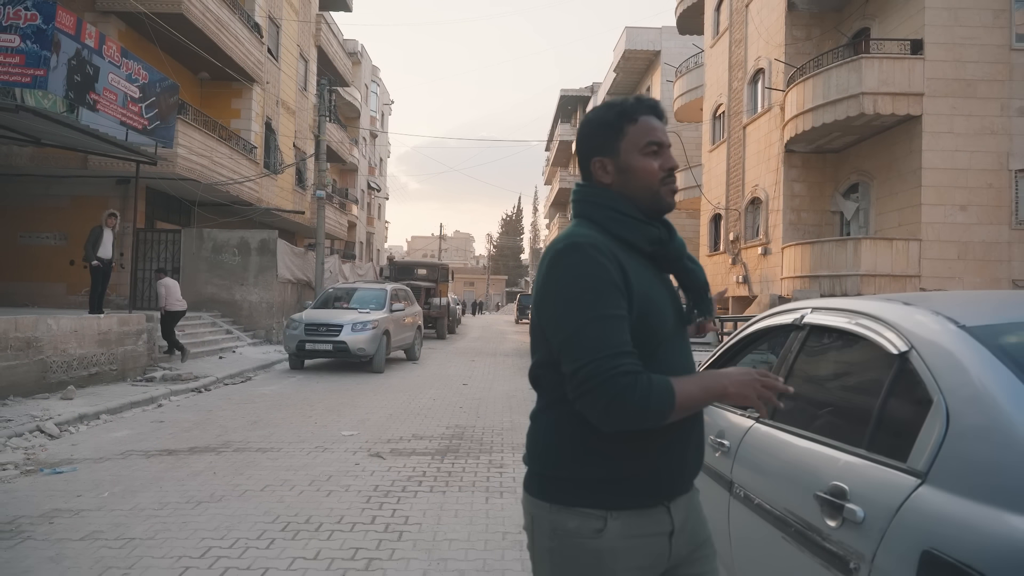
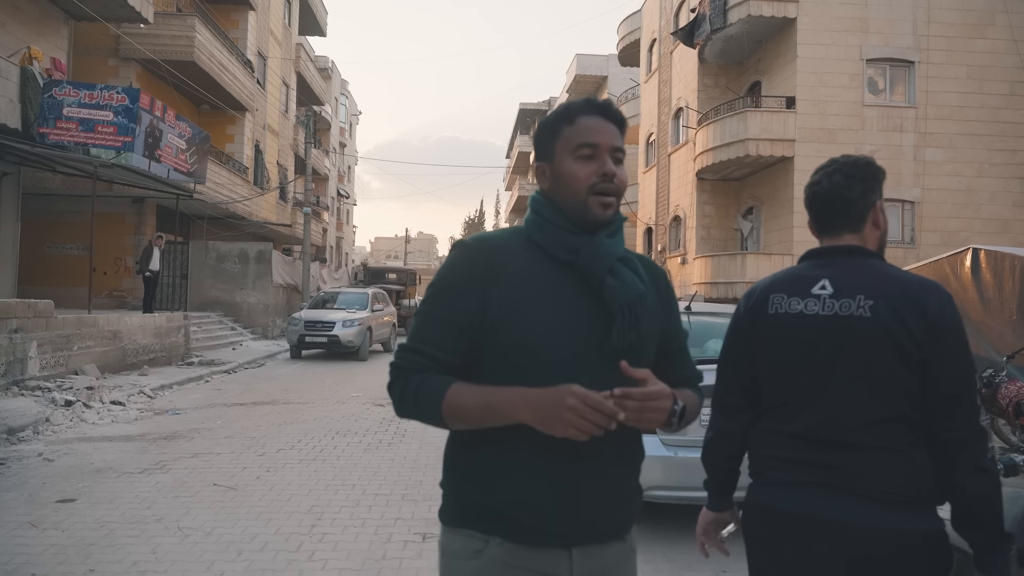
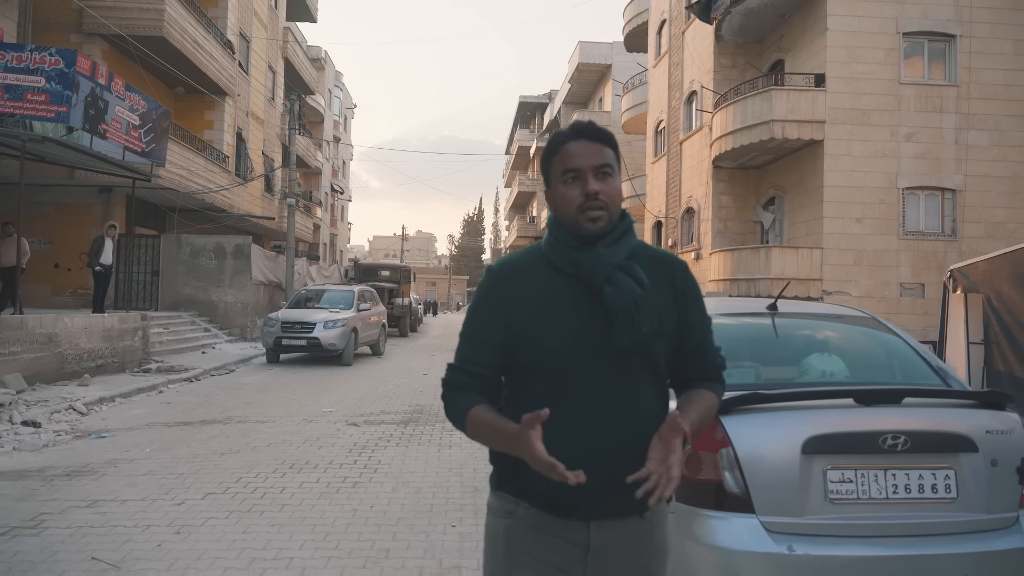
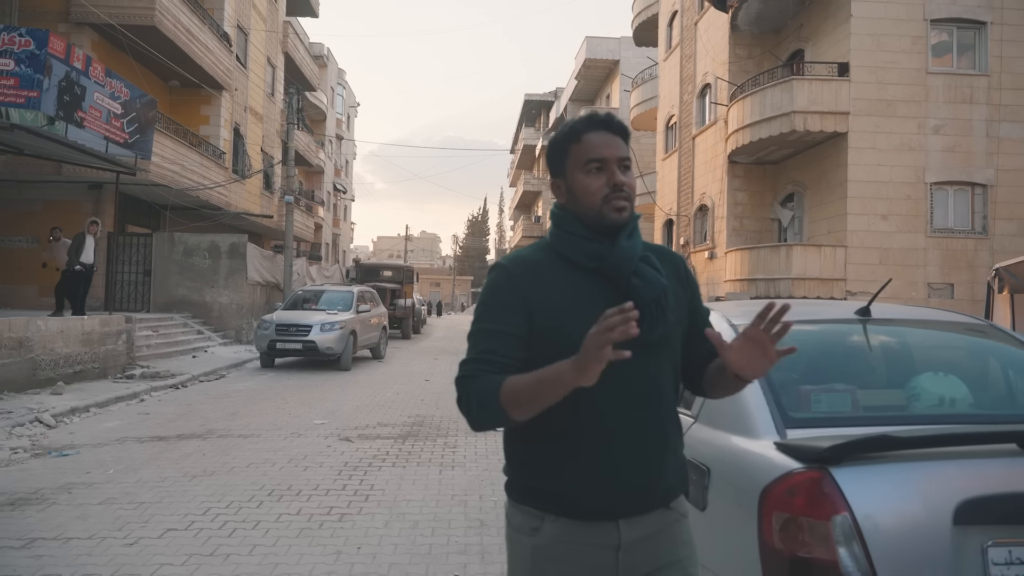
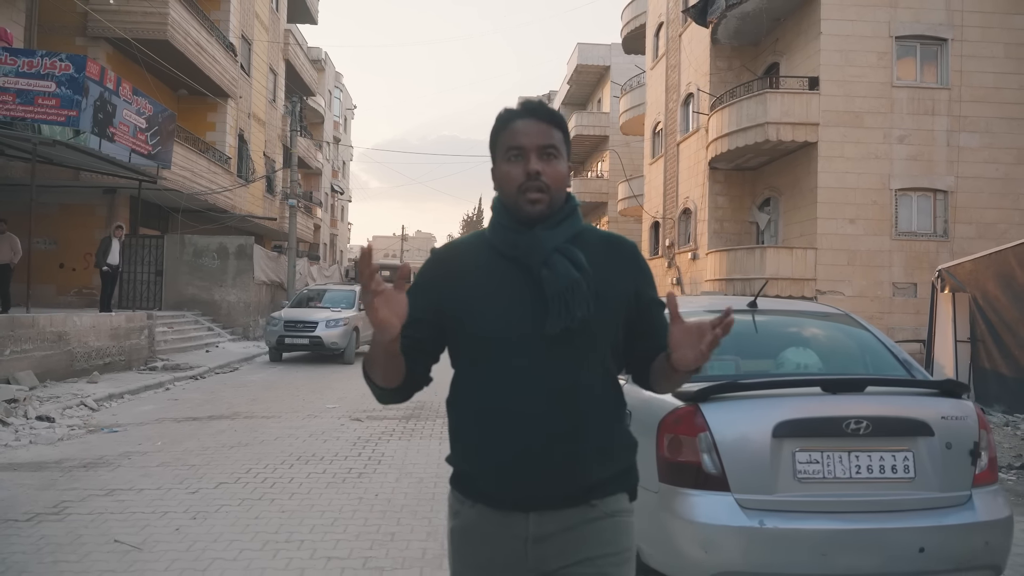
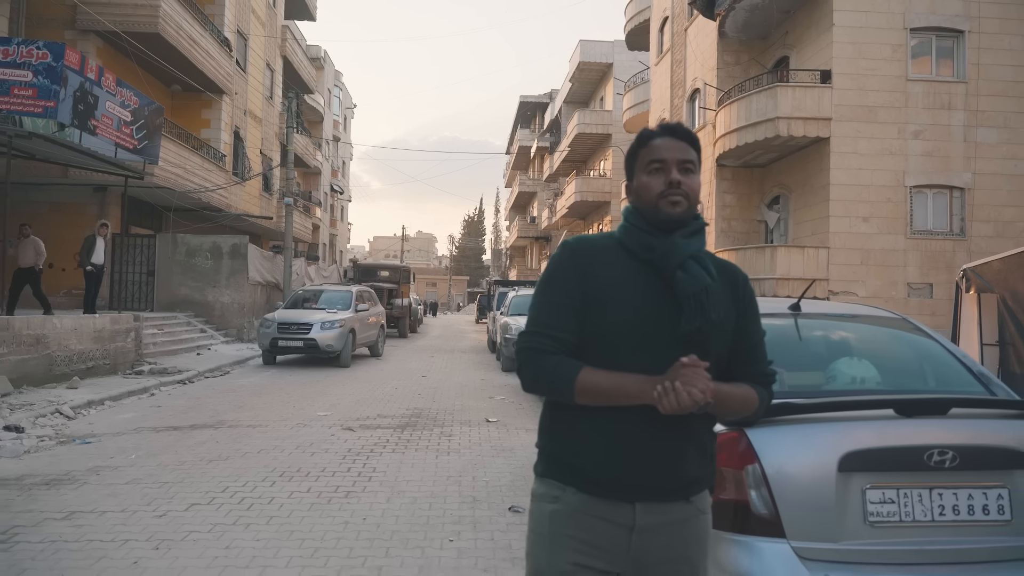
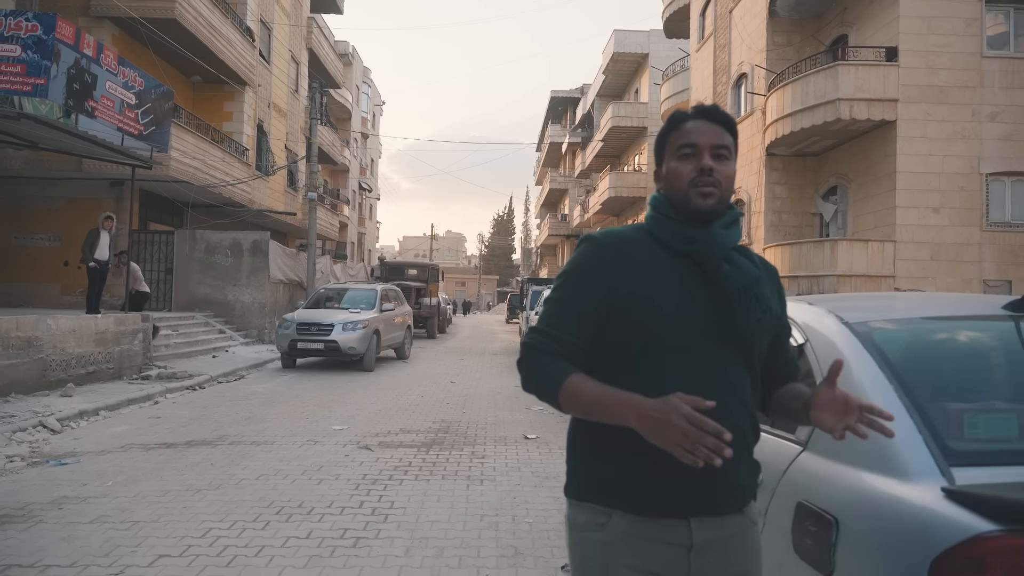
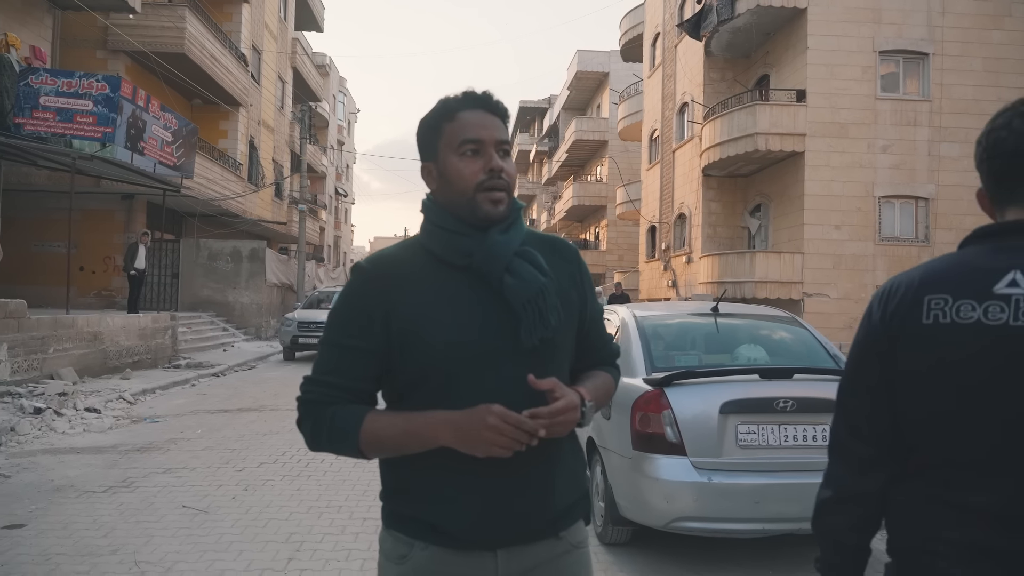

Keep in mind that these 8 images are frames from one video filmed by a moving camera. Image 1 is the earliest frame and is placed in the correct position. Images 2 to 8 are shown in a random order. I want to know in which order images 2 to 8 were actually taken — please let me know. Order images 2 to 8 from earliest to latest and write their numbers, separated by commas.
7, 4, 6, 3, 5, 8, 2
